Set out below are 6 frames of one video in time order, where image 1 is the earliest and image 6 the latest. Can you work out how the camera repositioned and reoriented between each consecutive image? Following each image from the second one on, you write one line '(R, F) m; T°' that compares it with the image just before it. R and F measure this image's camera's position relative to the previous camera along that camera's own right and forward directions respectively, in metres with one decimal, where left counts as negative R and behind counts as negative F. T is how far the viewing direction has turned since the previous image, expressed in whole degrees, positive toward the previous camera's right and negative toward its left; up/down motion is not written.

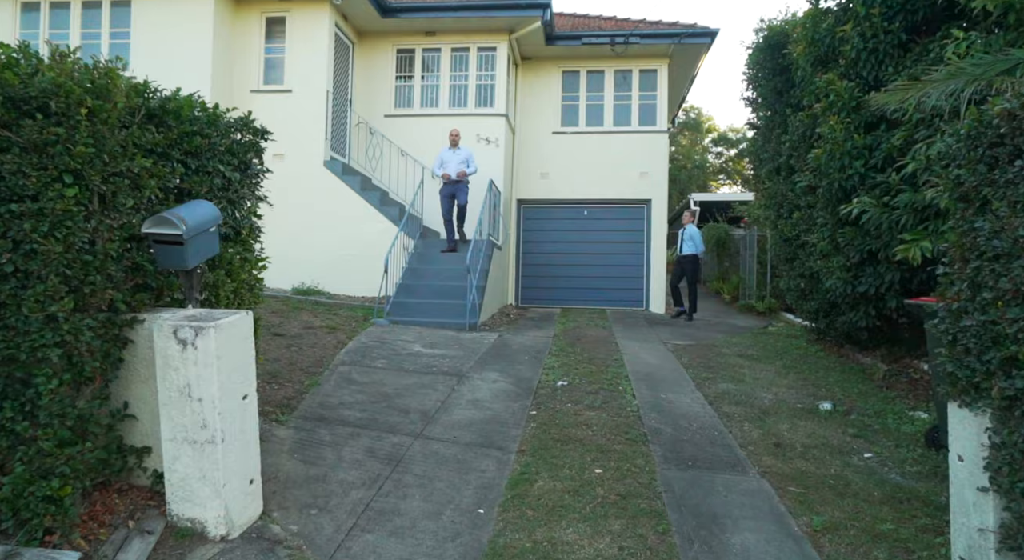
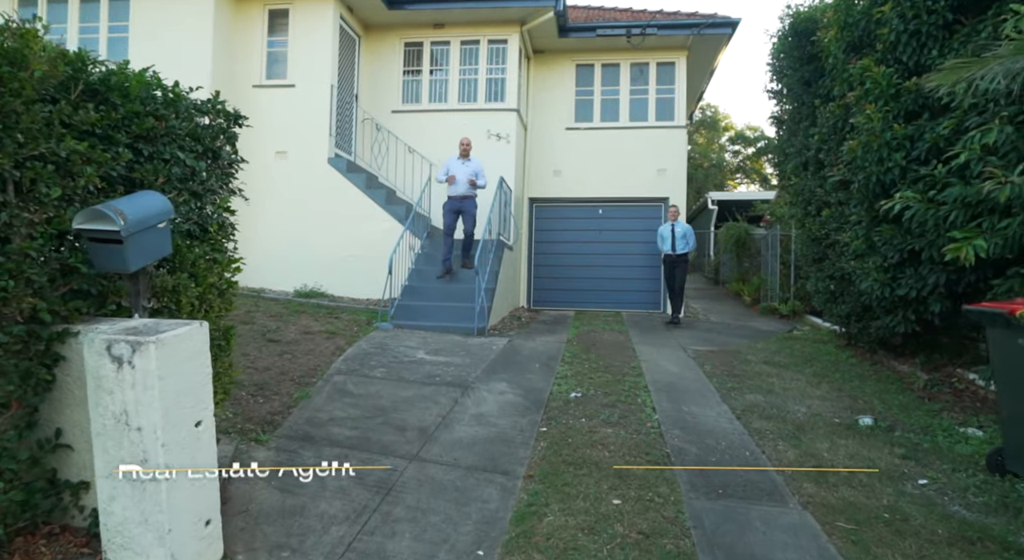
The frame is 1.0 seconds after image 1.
(0.0, +0.4) m; -1°
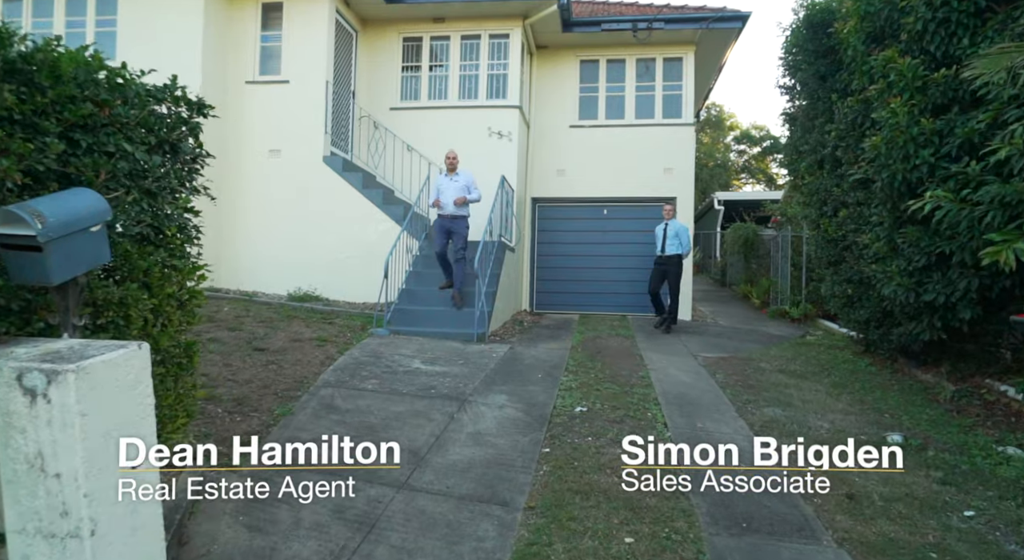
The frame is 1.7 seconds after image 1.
(0.0, +0.3) m; 0°
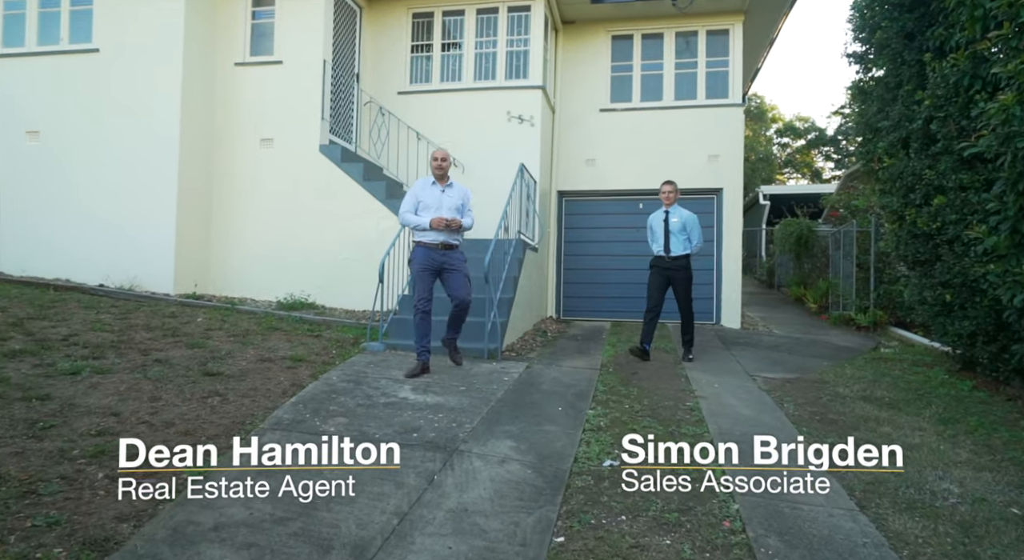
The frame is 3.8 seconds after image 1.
(+0.2, +1.1) m; -3°
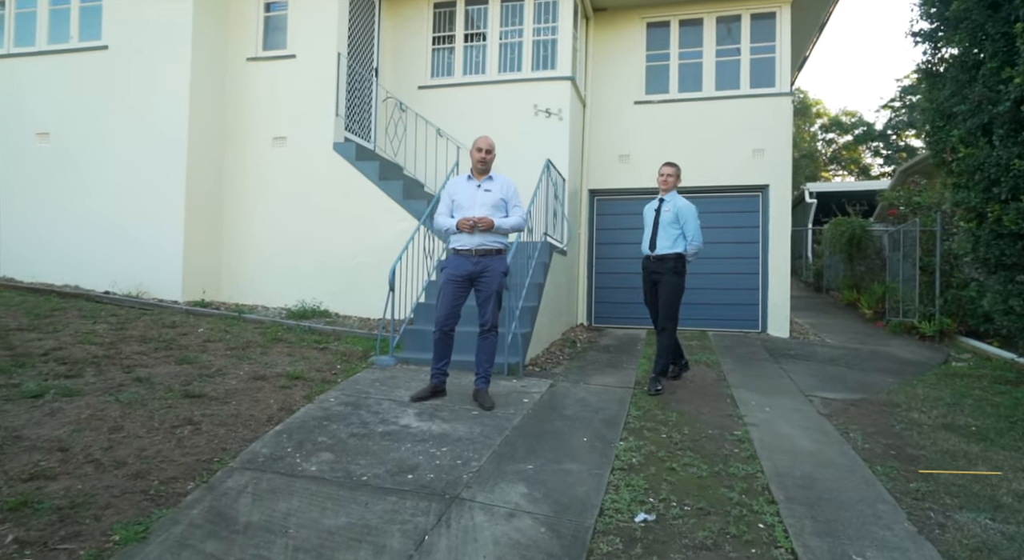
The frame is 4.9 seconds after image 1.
(+0.1, +0.6) m; -4°
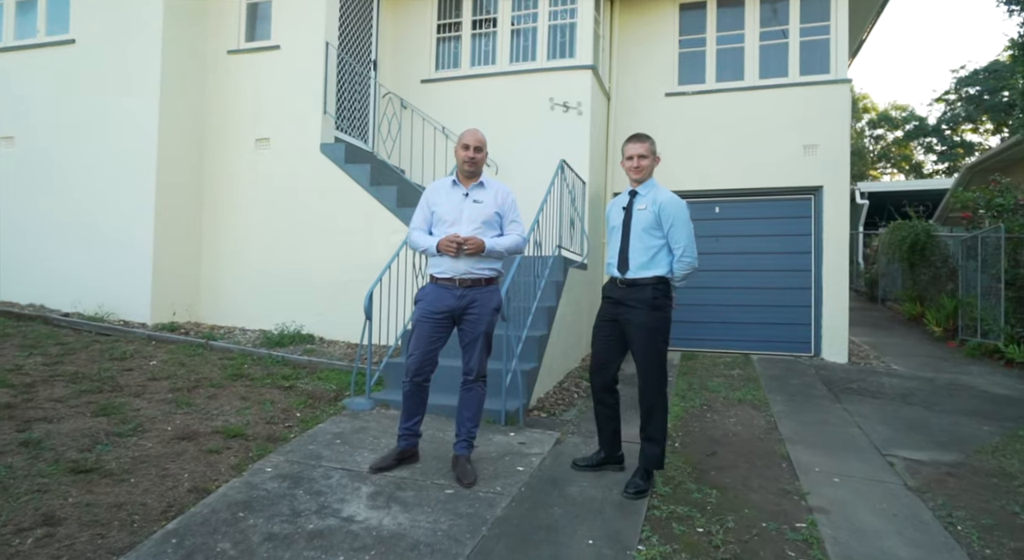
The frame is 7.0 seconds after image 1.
(+0.3, +1.0) m; -3°
